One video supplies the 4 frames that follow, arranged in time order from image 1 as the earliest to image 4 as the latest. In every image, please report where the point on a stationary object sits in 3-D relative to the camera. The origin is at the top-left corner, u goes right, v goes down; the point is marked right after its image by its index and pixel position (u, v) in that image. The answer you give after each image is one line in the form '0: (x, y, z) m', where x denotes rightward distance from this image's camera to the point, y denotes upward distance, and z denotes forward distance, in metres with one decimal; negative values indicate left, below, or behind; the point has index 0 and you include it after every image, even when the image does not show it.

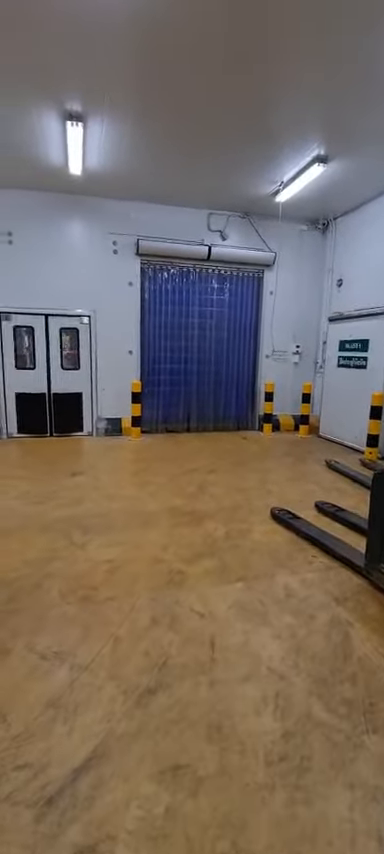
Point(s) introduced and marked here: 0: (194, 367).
0: (0.0, +1.0, +6.5) m
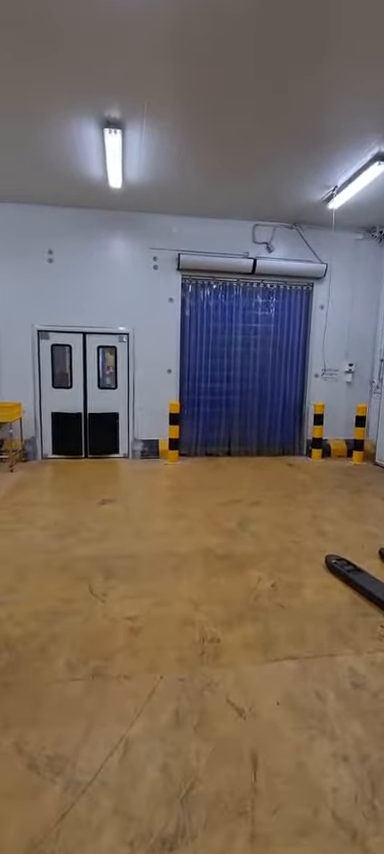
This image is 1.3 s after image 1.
0: (+0.7, +0.6, +6.1) m
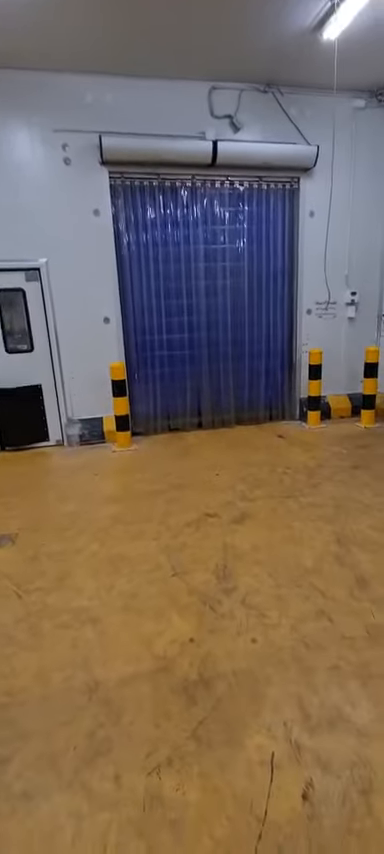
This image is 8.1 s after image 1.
0: (+0.1, +1.0, +4.4) m
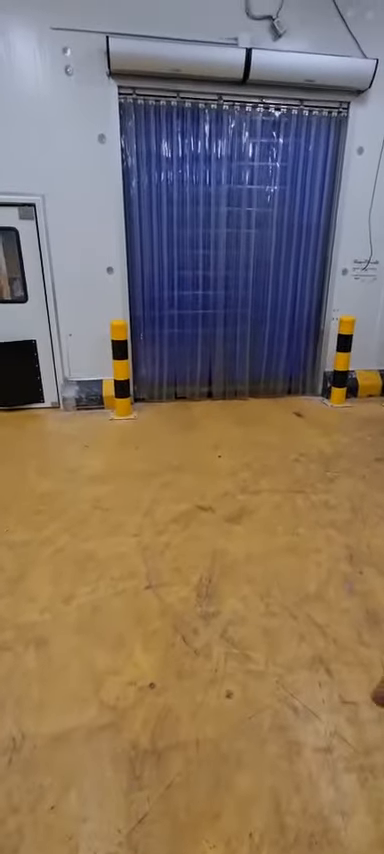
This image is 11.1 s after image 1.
0: (+0.2, +1.3, +3.9) m
